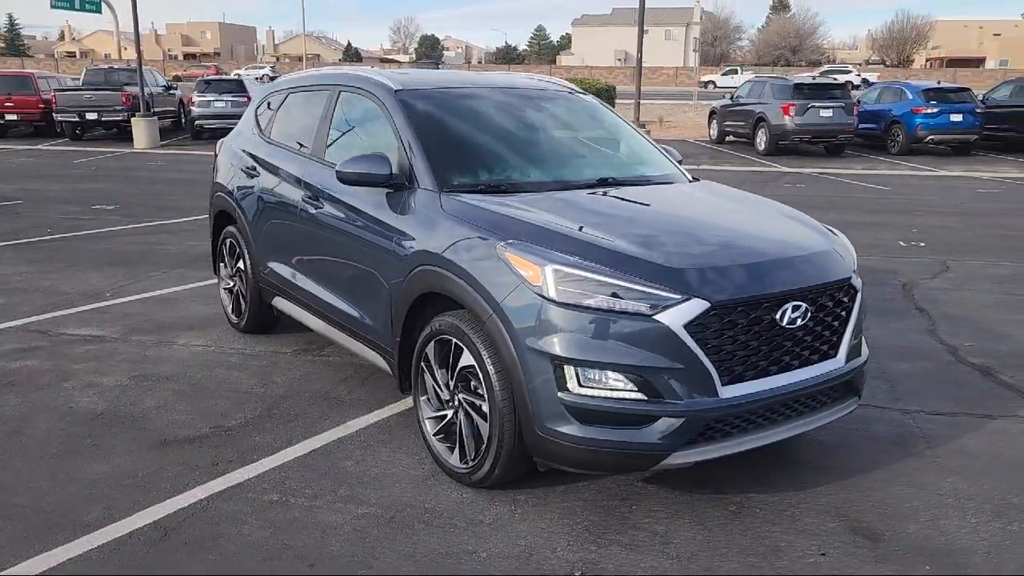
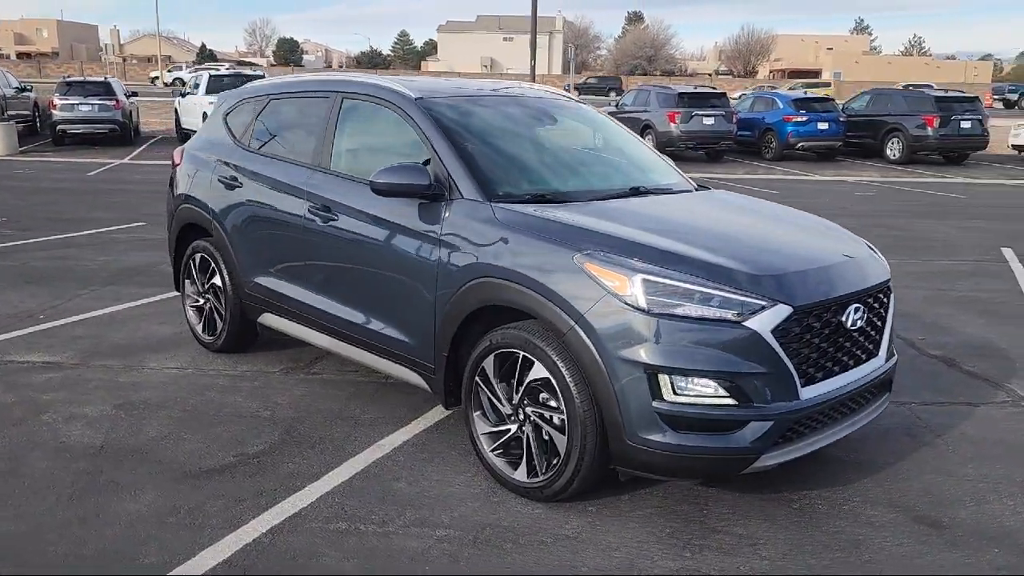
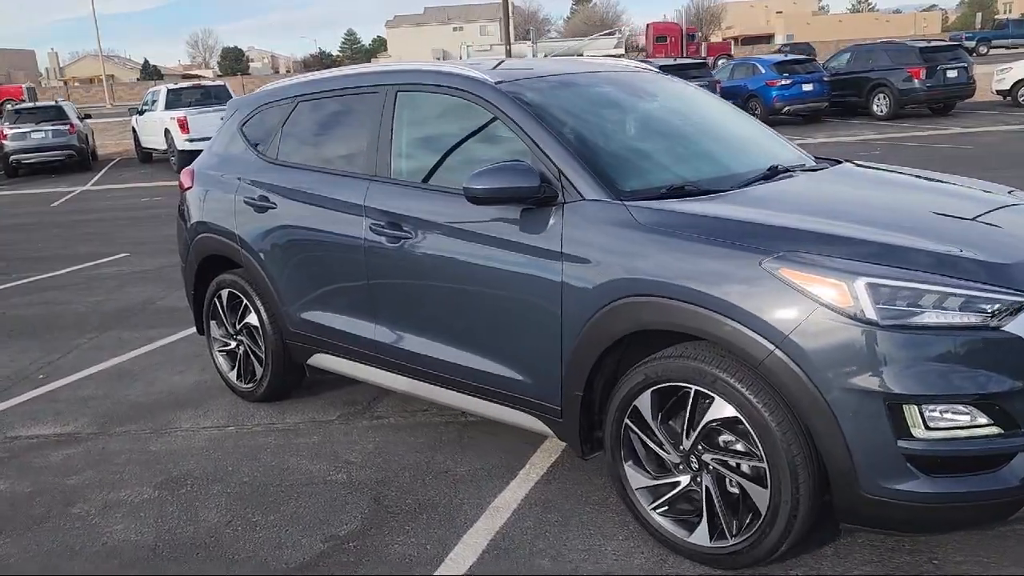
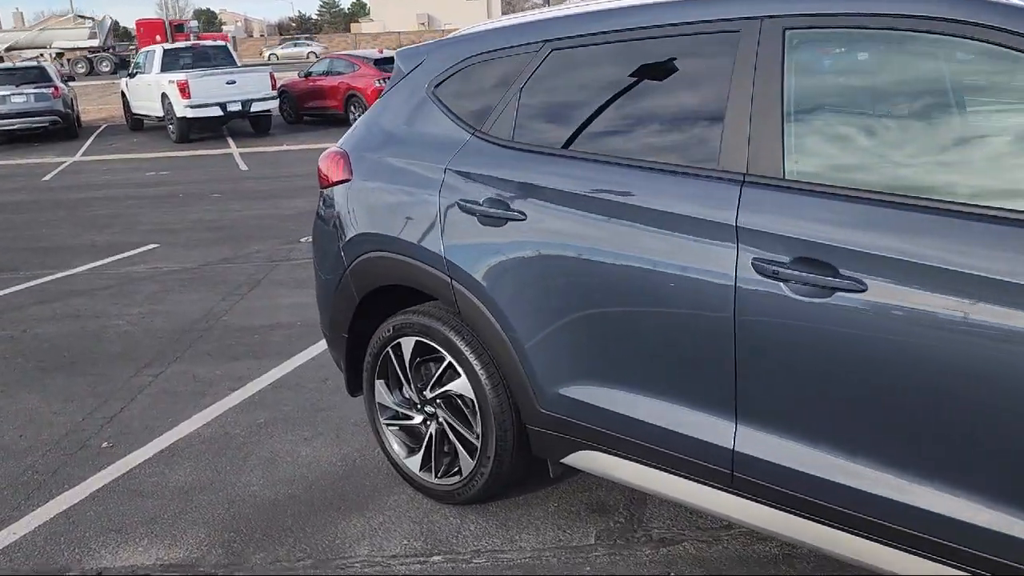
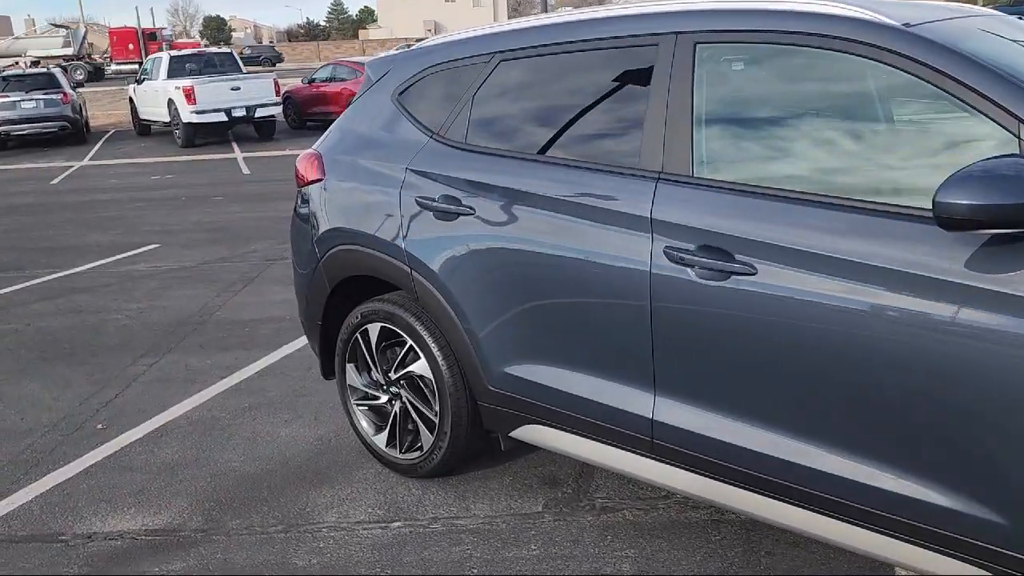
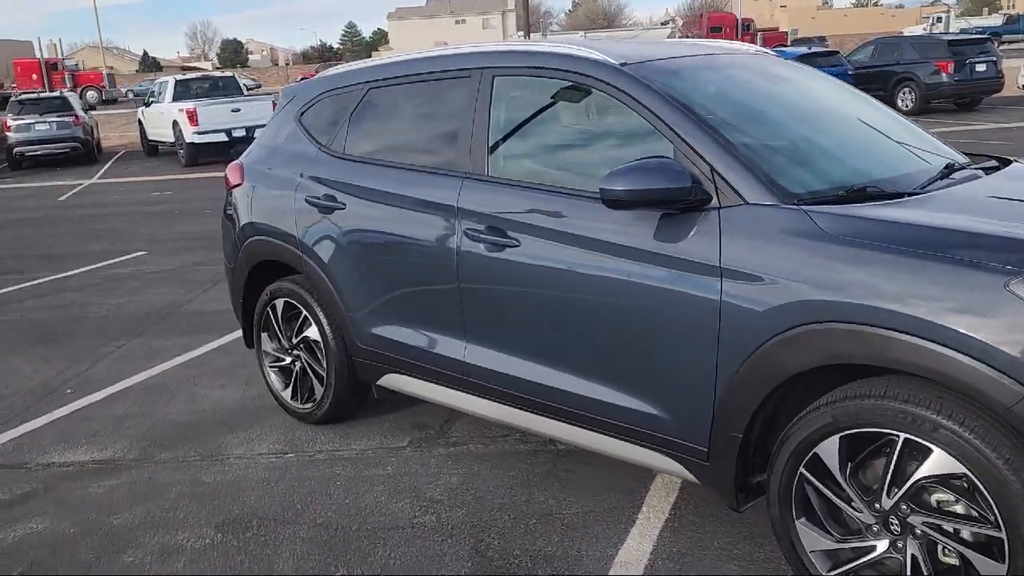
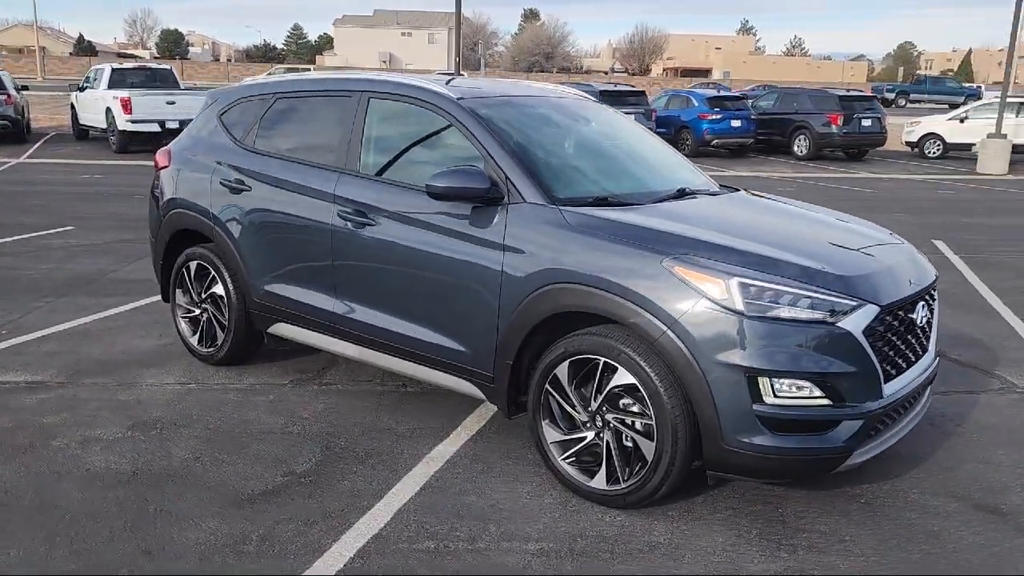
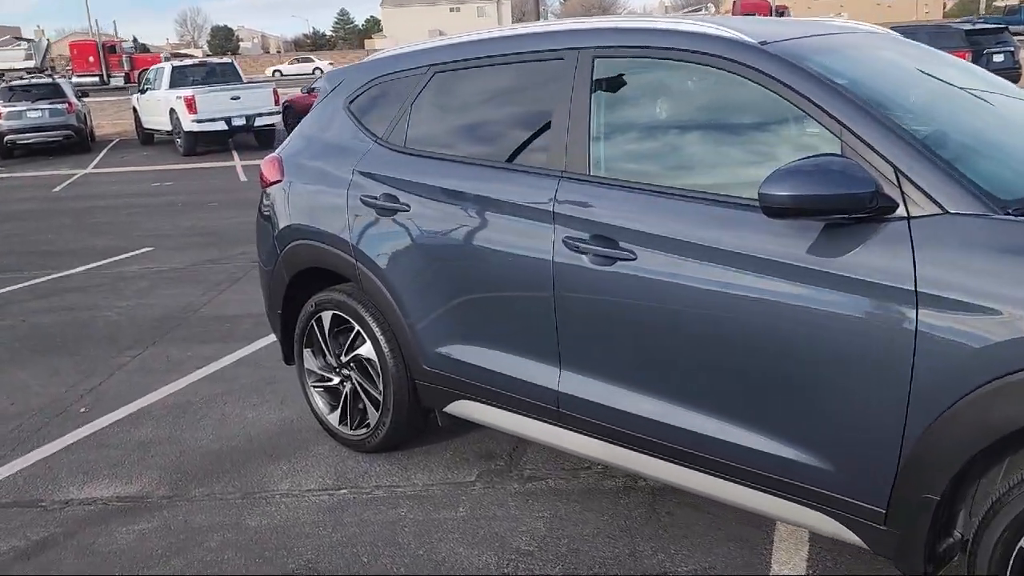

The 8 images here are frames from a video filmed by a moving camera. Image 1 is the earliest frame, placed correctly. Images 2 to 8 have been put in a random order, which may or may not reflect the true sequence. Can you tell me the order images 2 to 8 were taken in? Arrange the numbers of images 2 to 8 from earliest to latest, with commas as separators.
2, 7, 3, 6, 8, 5, 4
